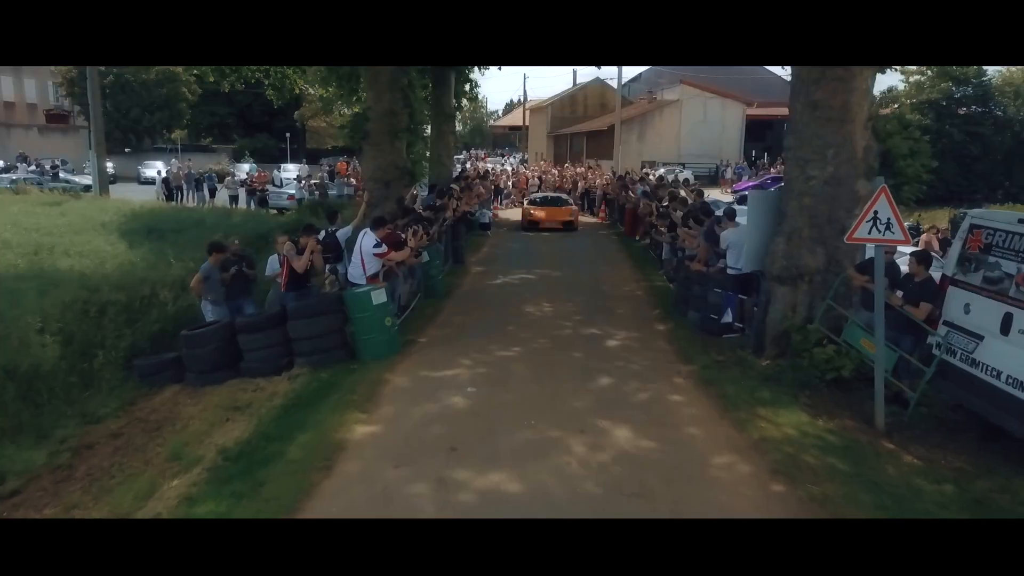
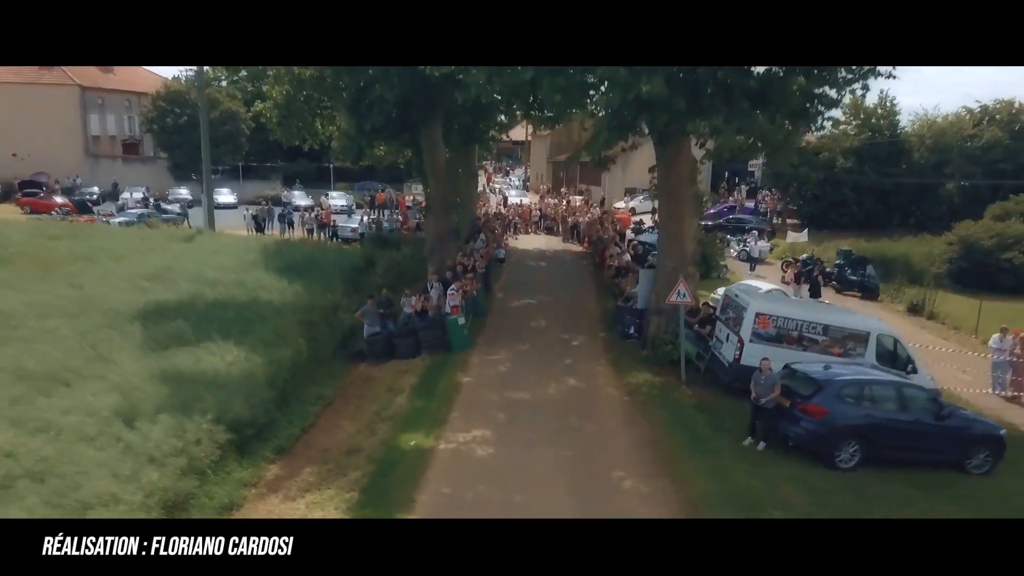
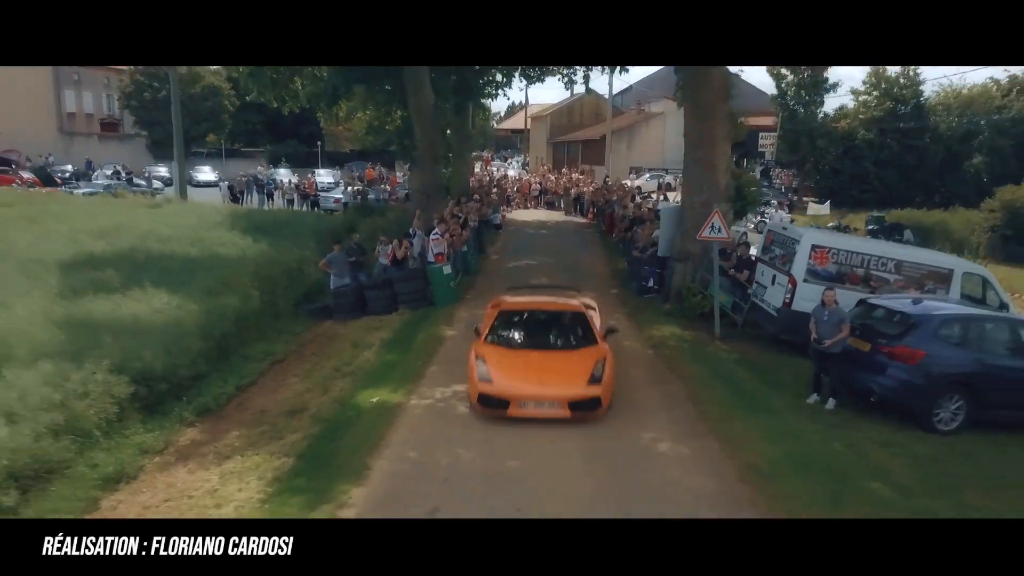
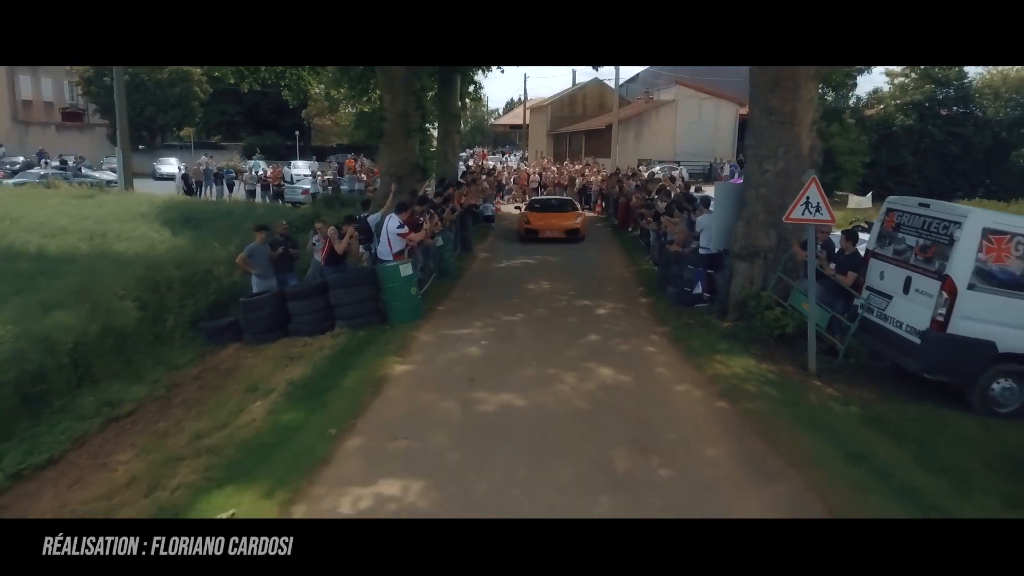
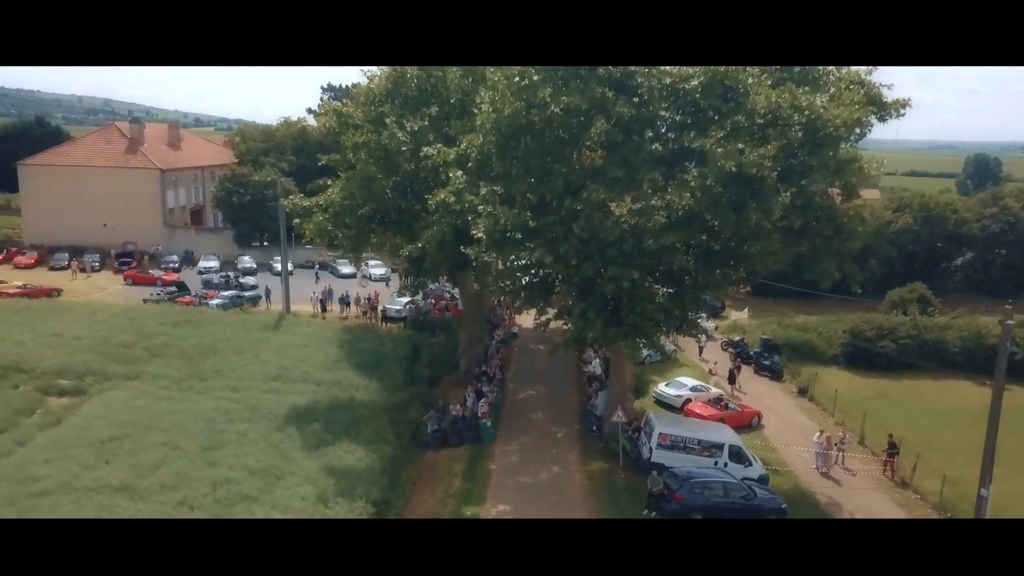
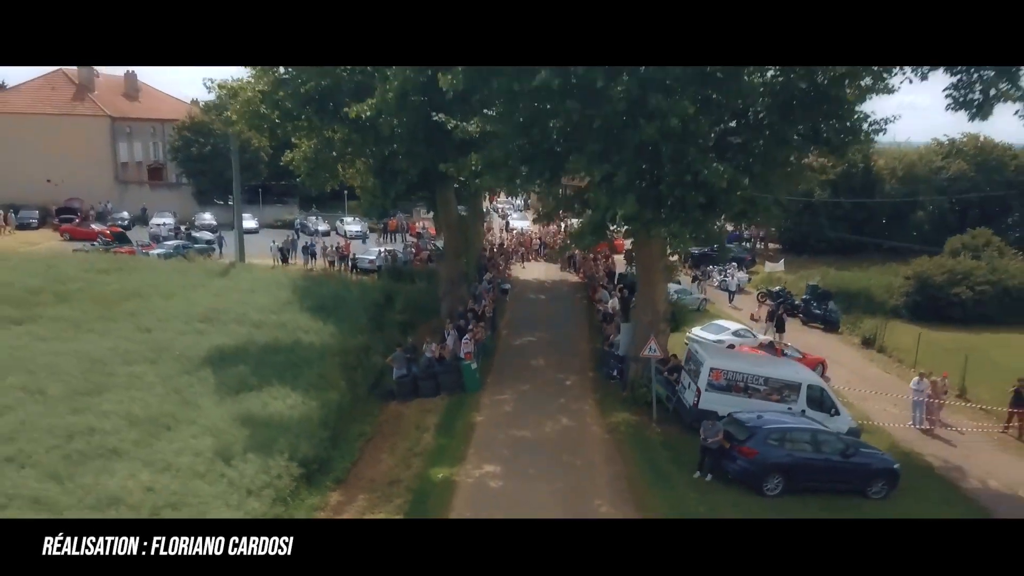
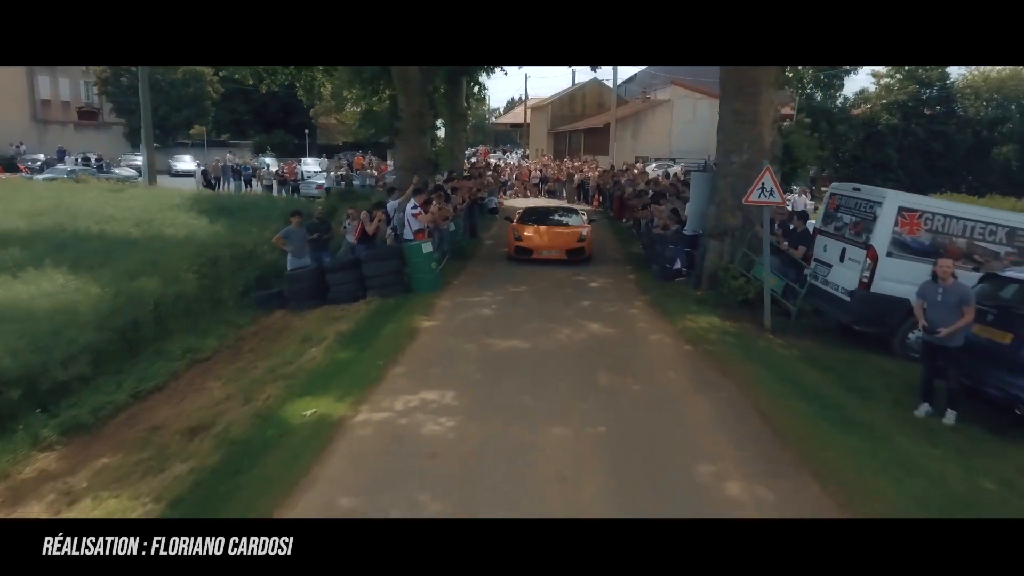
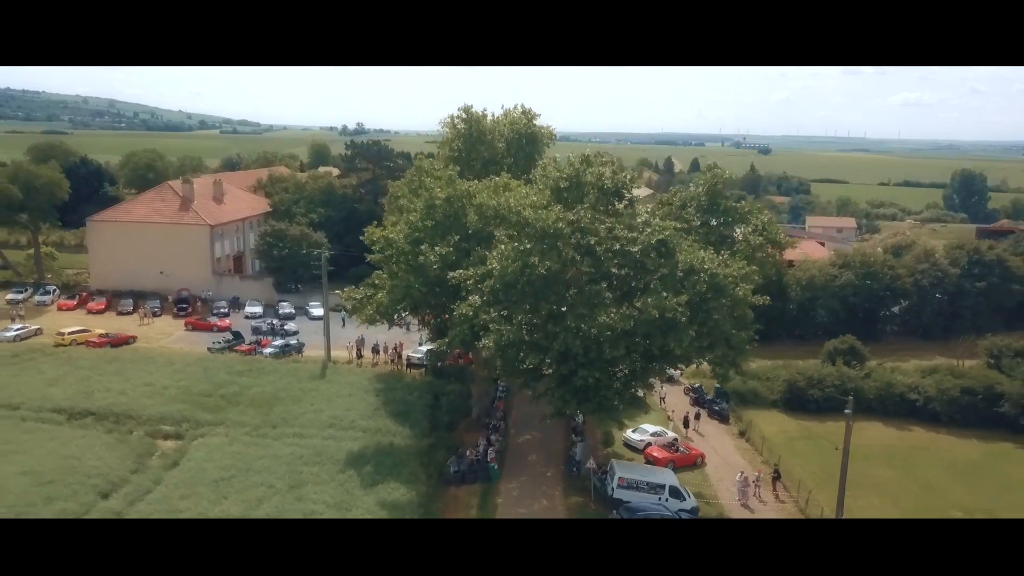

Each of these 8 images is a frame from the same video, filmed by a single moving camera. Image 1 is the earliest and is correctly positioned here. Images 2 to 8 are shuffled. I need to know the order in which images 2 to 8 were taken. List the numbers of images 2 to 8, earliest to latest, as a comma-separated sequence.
4, 7, 3, 2, 6, 5, 8
